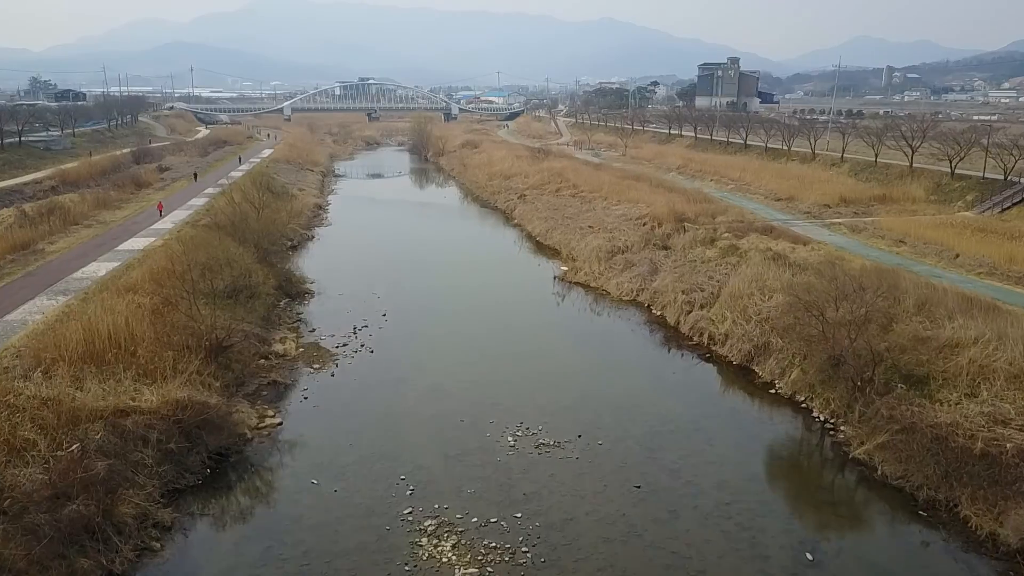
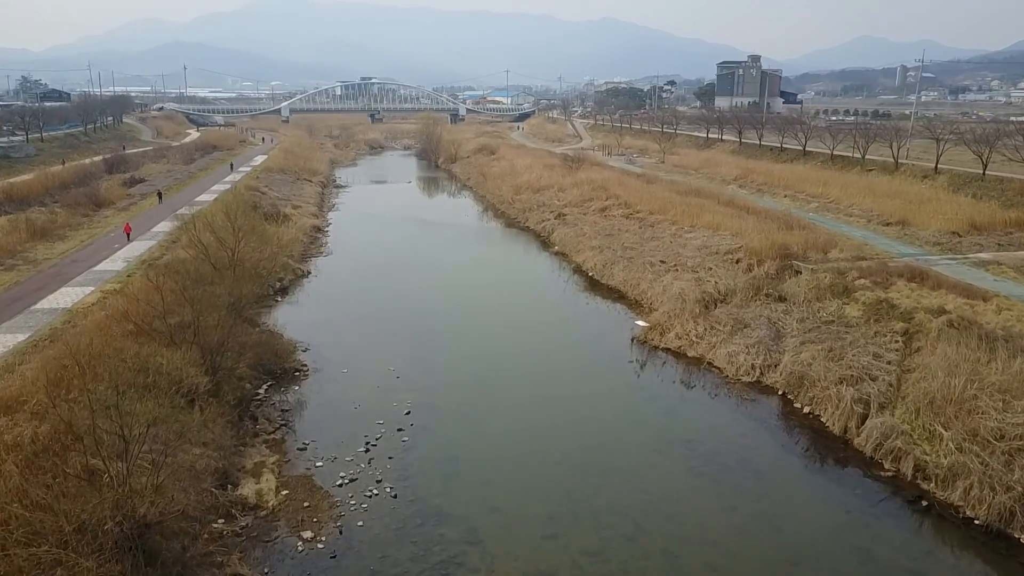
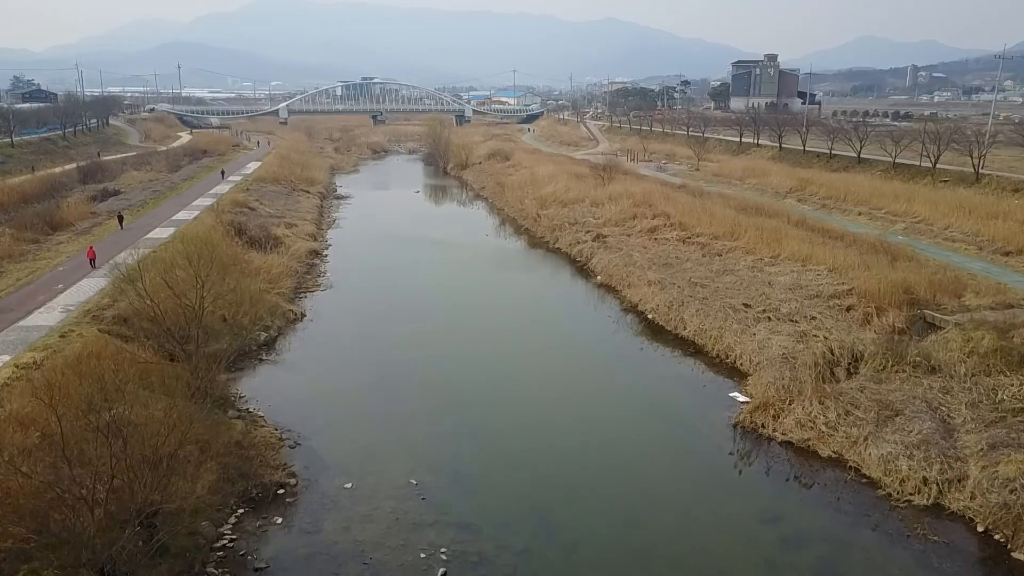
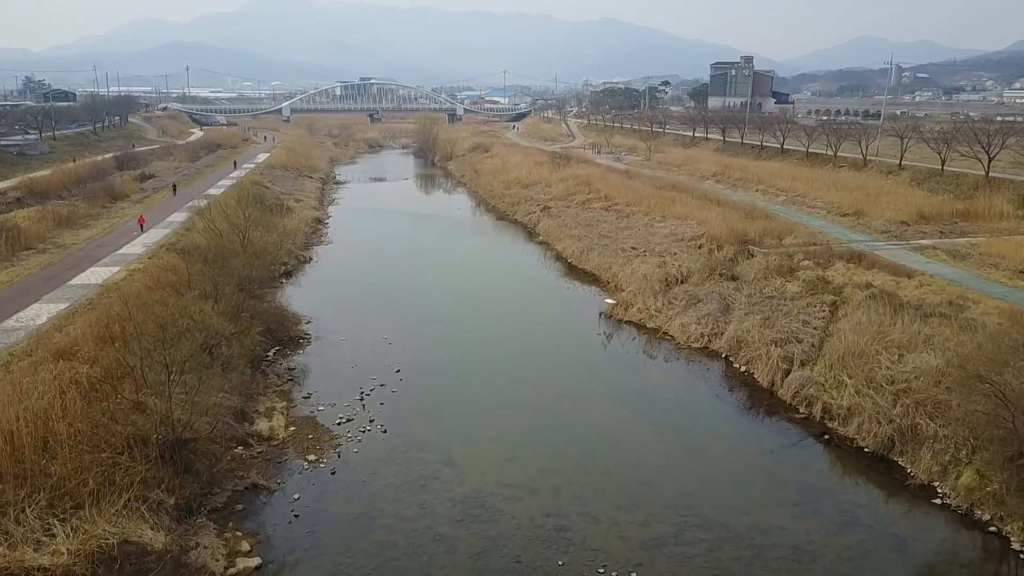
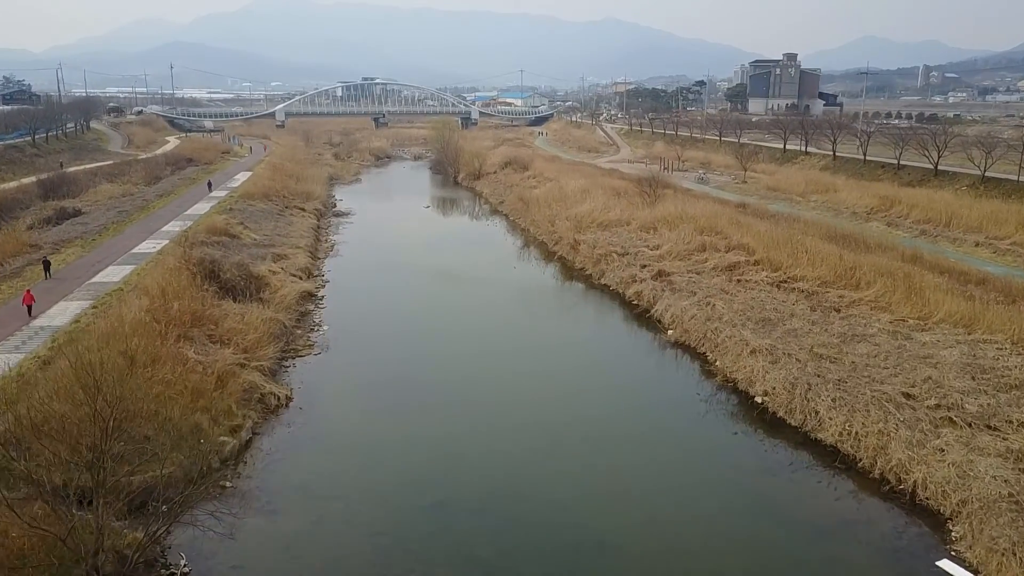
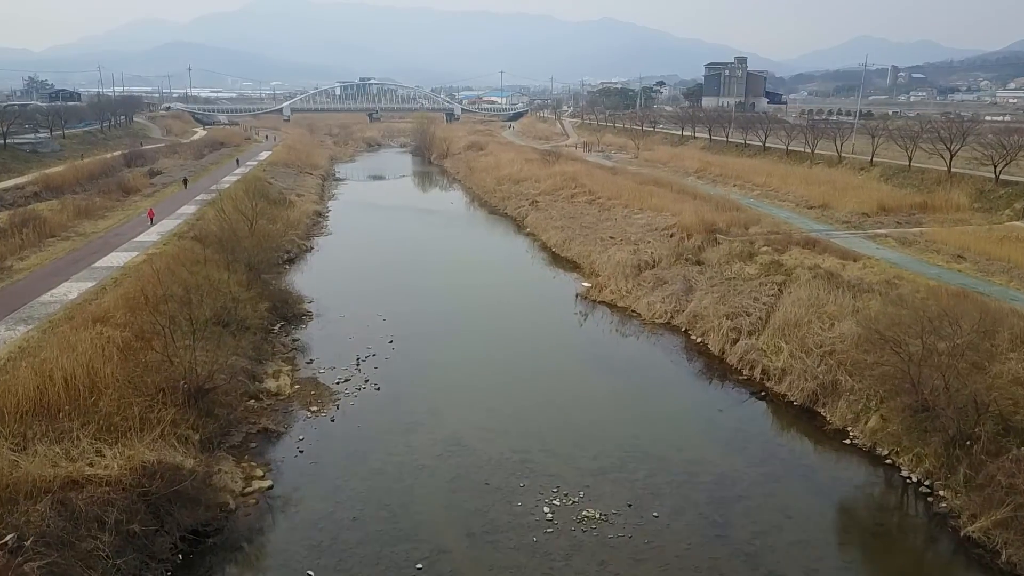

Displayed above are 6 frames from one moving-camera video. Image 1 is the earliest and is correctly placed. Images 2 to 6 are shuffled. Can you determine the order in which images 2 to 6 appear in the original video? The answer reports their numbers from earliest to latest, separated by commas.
6, 4, 2, 3, 5
